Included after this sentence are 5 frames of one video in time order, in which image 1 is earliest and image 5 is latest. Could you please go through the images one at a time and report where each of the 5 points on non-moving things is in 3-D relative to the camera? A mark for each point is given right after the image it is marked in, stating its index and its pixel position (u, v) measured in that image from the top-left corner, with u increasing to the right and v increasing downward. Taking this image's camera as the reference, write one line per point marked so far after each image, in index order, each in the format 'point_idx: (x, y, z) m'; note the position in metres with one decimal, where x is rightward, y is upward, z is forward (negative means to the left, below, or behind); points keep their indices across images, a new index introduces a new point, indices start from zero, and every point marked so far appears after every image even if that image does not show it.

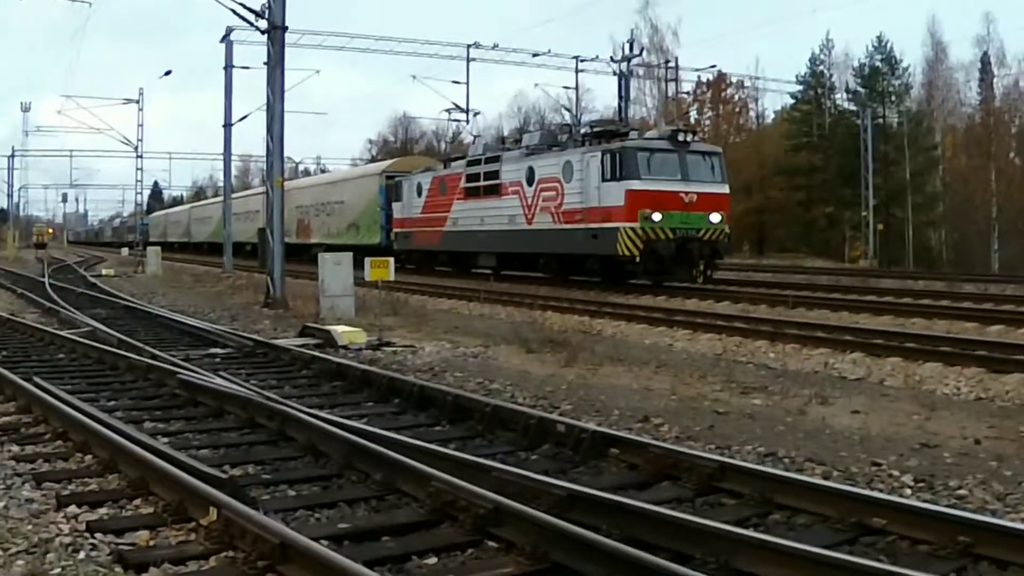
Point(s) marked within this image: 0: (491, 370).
0: (-0.2, -1.0, +12.4) m
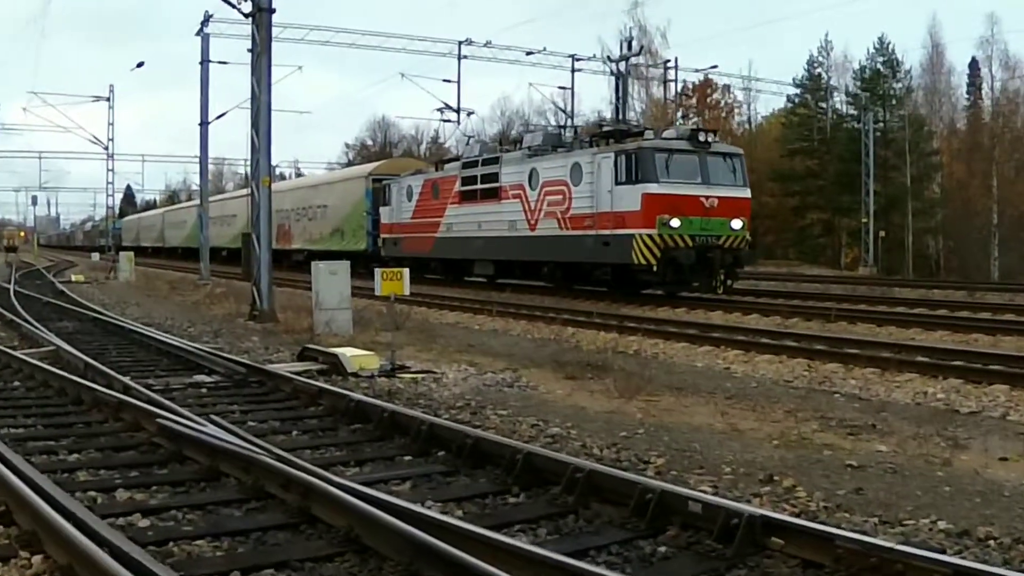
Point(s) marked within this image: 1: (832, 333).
0: (+0.2, -1.2, +10.3) m
1: (+5.3, -0.8, +16.5) m
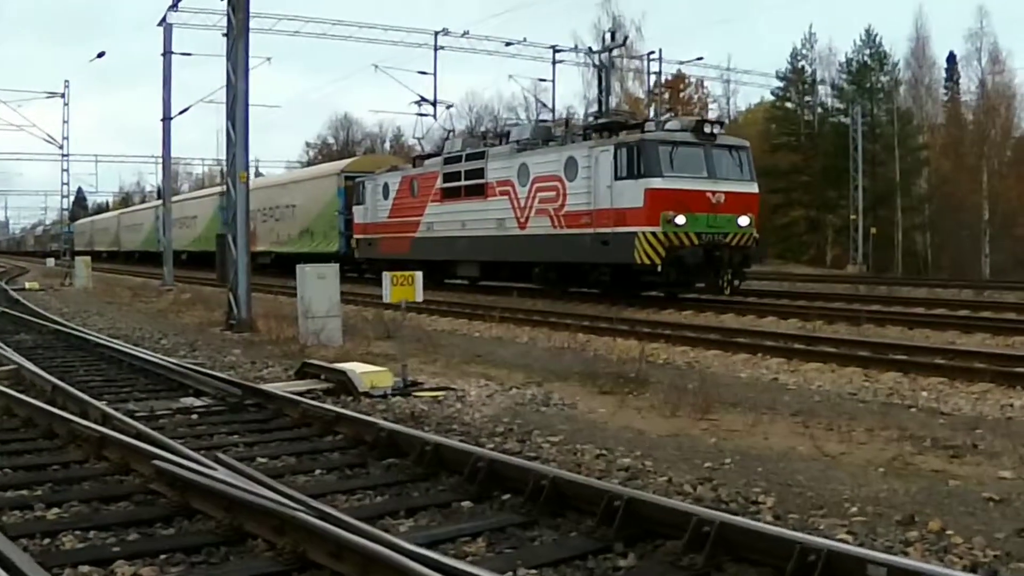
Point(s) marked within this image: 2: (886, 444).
0: (+0.6, -1.2, +8.9) m
1: (+5.4, -0.8, +15.4) m
2: (+3.1, -1.3, +8.6) m
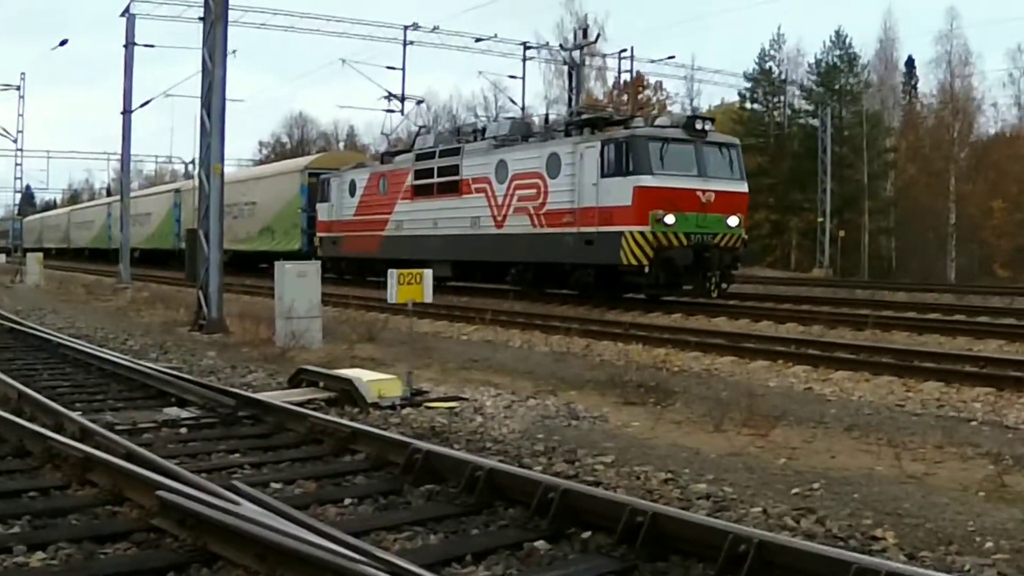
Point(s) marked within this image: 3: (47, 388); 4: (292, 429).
0: (+0.9, -1.2, +7.9) m
1: (+5.3, -0.8, +14.6) m
2: (+3.4, -1.3, +7.8) m
3: (-4.4, -1.0, +9.8) m
4: (-1.7, -1.1, +7.8) m
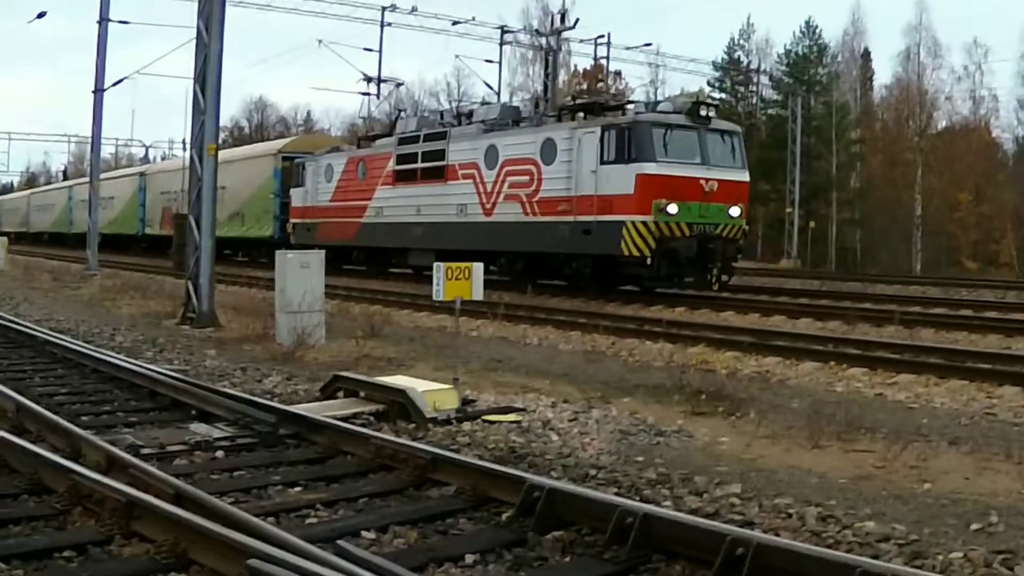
0: (+1.5, -1.2, +6.9) m
1: (+5.6, -0.7, +13.9) m
2: (+4.0, -1.3, +6.9) m
3: (-3.9, -0.9, +8.5) m
4: (-1.0, -1.1, +6.7) m
